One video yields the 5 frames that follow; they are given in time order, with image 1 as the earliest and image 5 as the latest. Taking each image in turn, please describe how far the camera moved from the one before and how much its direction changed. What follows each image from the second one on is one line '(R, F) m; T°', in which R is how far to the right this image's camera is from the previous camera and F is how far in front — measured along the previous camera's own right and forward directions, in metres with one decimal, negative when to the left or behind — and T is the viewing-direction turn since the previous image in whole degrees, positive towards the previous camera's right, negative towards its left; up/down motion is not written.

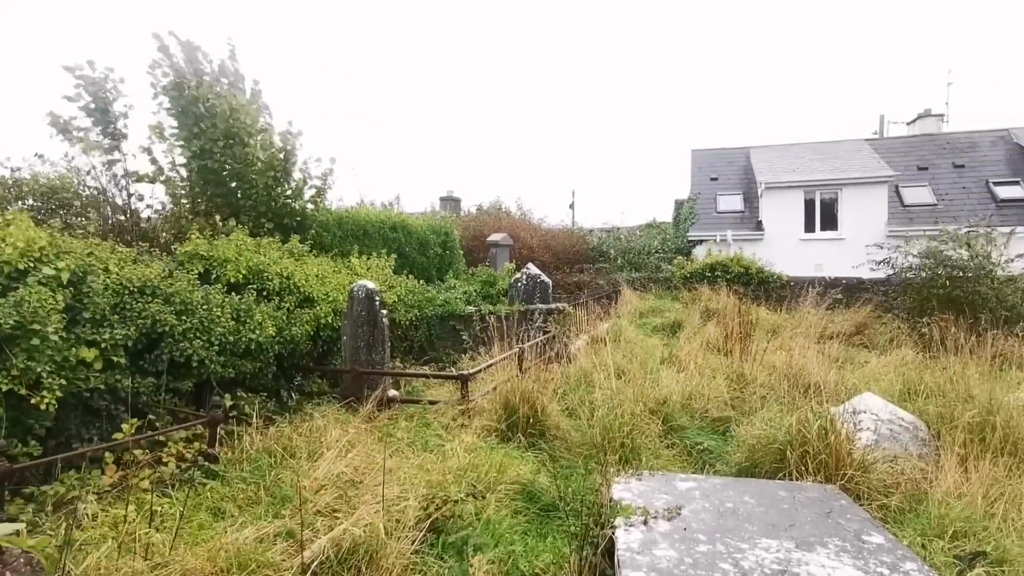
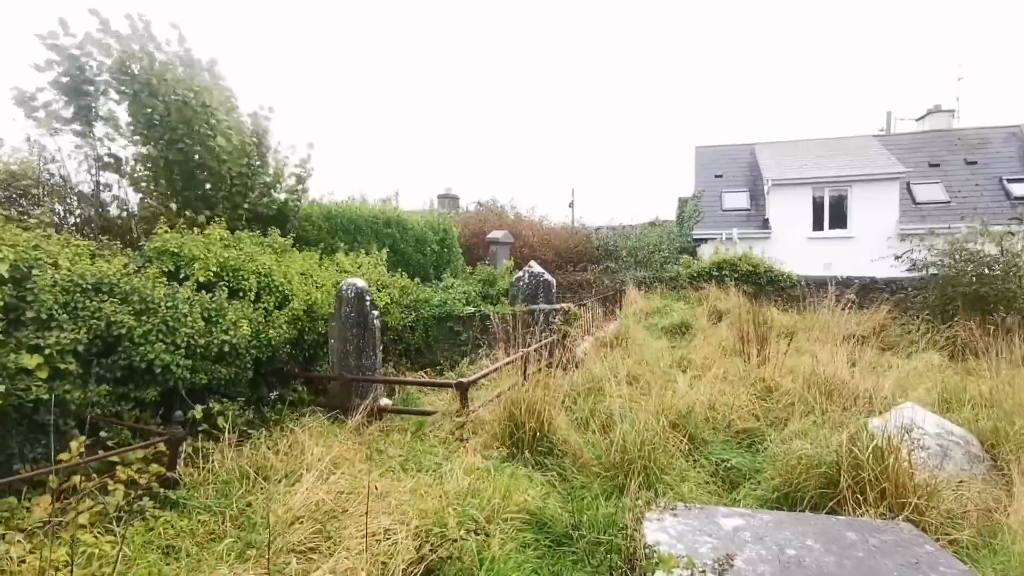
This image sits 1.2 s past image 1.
(0.0, +0.4) m; 0°
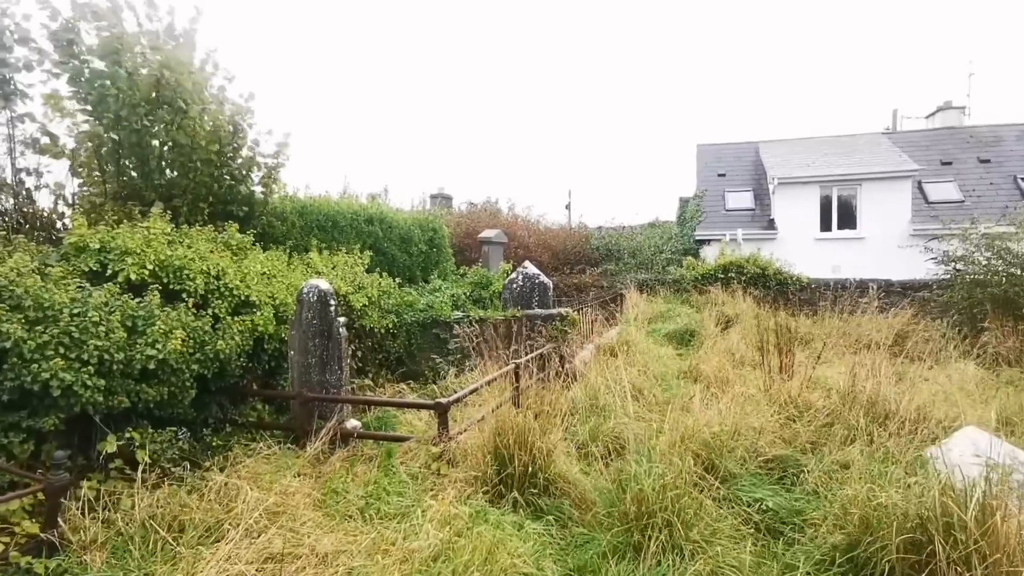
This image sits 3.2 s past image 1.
(0.0, +0.6) m; 0°
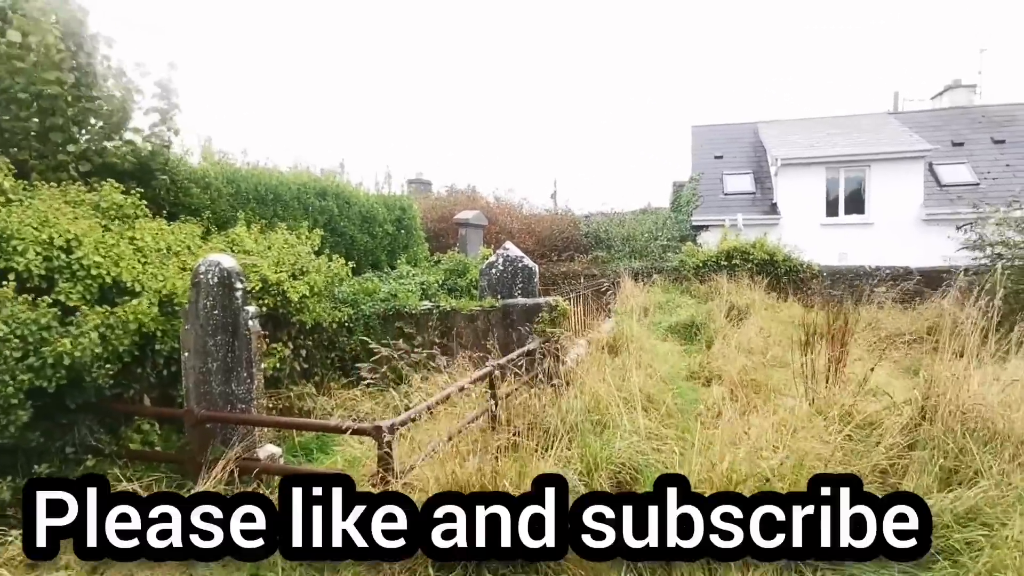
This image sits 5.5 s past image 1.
(+0.1, +1.0) m; +1°
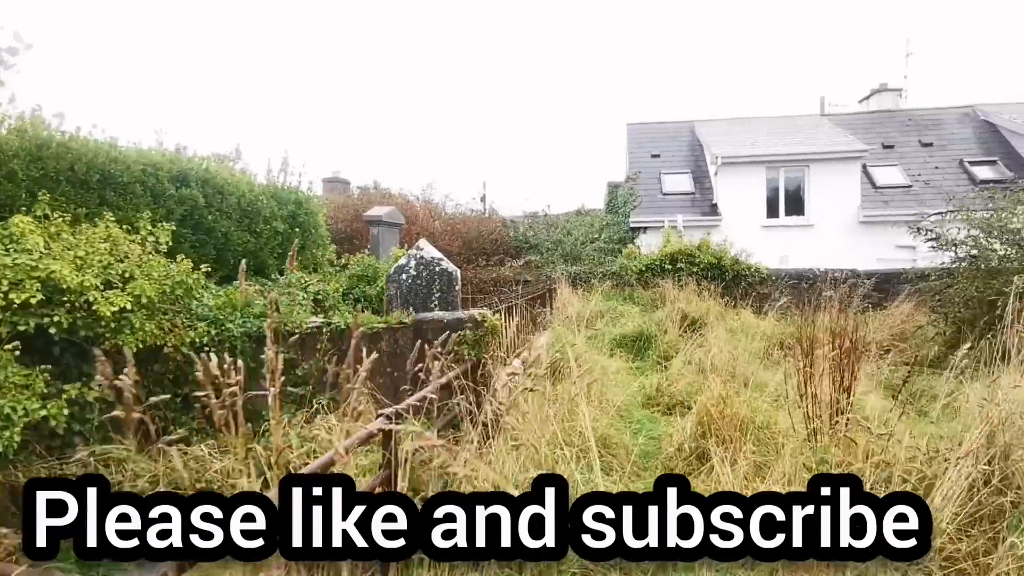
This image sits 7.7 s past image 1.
(+0.1, +1.1) m; +7°
